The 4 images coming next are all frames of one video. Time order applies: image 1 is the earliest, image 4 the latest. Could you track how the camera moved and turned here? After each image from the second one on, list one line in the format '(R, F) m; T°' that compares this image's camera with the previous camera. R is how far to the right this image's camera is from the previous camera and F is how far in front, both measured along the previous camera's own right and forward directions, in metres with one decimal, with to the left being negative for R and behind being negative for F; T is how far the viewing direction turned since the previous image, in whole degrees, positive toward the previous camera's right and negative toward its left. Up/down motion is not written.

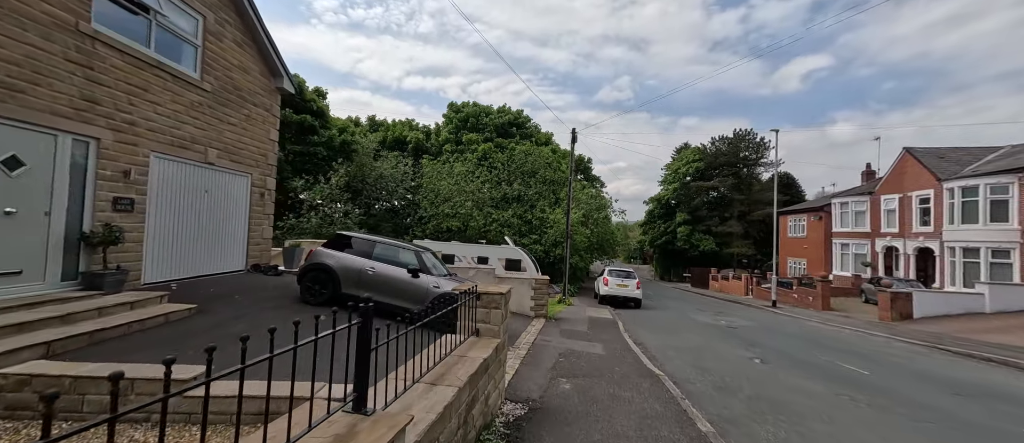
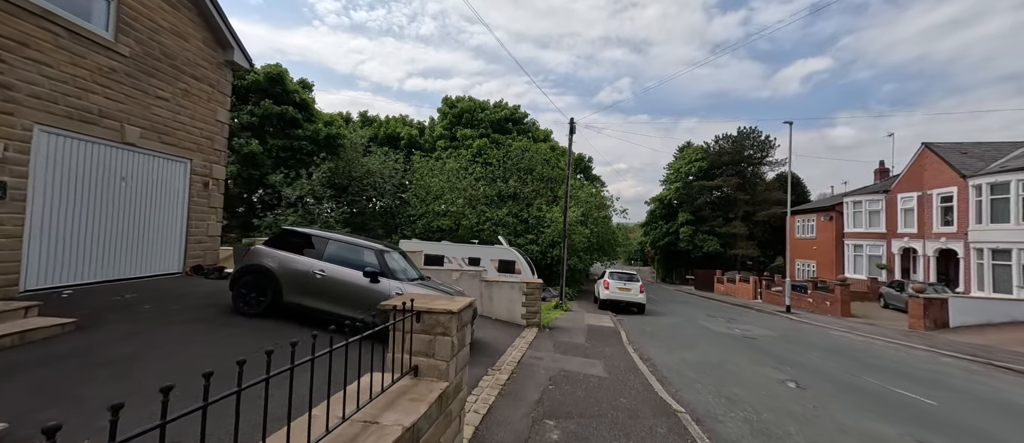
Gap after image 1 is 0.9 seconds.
(+0.3, +1.4) m; 0°
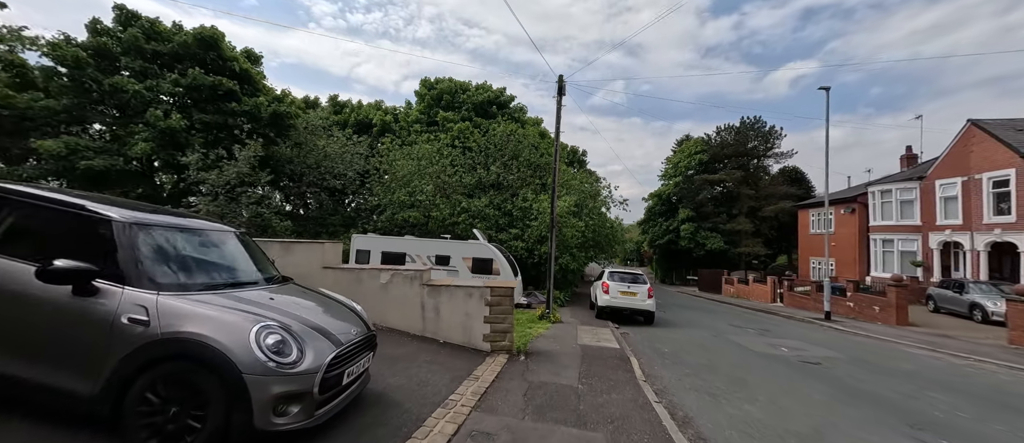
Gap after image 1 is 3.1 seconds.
(+0.7, +3.5) m; +1°
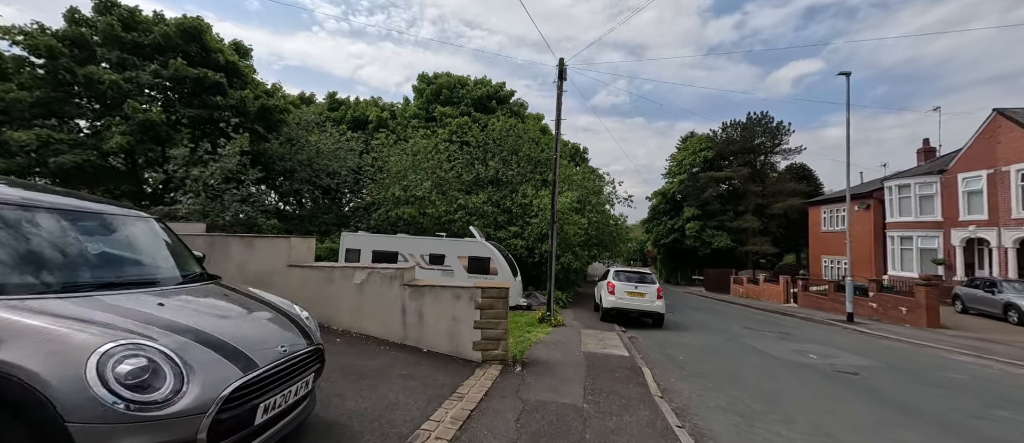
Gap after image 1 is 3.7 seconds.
(+0.1, +1.0) m; 0°
